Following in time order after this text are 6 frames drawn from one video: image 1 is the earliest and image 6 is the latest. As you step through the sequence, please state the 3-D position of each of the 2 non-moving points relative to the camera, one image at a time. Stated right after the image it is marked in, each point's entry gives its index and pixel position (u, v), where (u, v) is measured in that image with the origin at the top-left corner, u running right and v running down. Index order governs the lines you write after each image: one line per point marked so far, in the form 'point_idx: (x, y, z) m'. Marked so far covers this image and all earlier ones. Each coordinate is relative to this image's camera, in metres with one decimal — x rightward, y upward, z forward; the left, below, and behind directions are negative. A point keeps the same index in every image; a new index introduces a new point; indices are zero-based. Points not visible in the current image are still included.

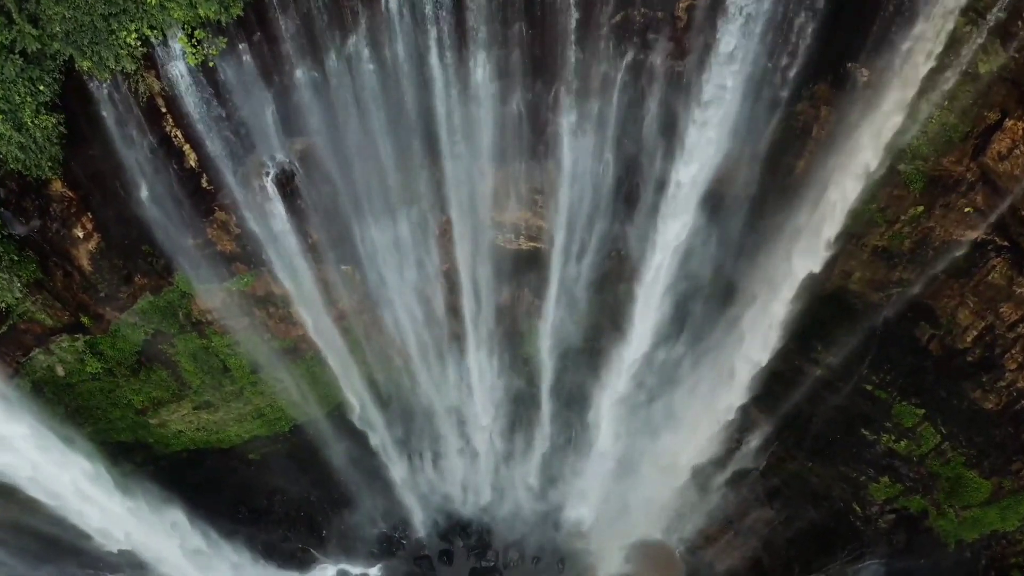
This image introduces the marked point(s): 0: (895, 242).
0: (+5.7, +0.7, +9.8) m
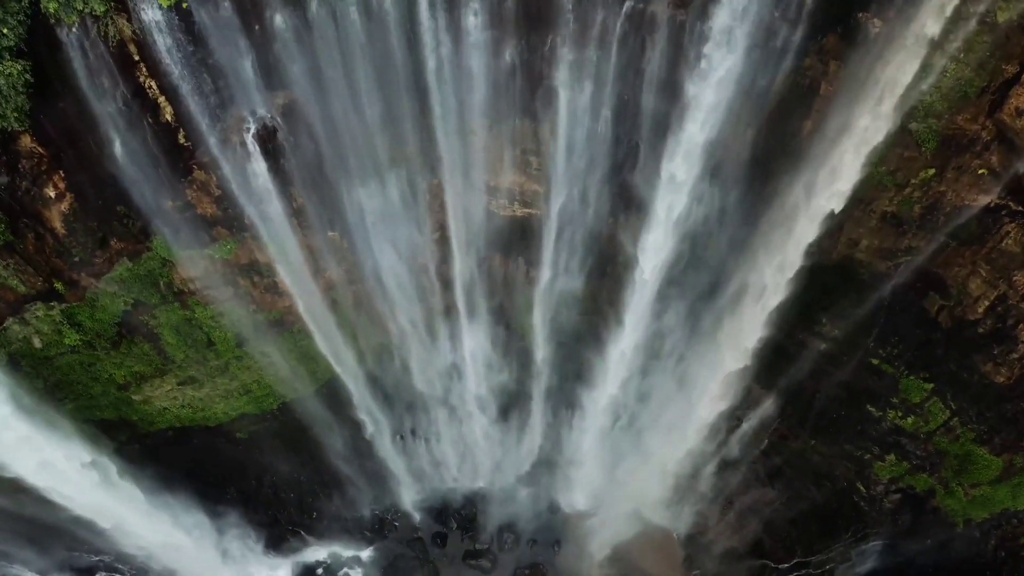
0: (+5.6, +1.1, +9.4) m
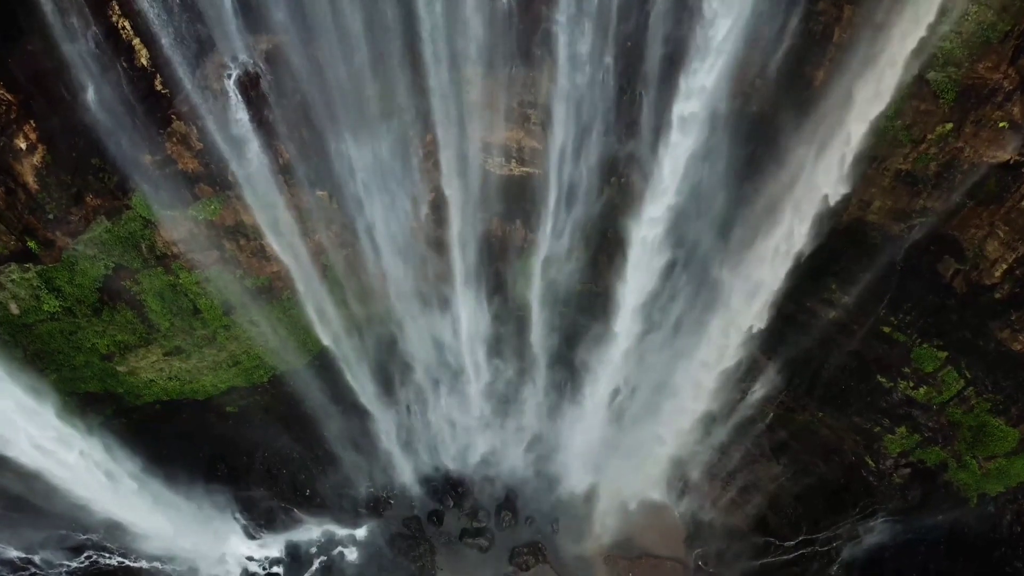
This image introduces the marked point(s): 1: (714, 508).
0: (+5.5, +1.7, +9.0) m
1: (+4.0, -4.3, +13.1) m
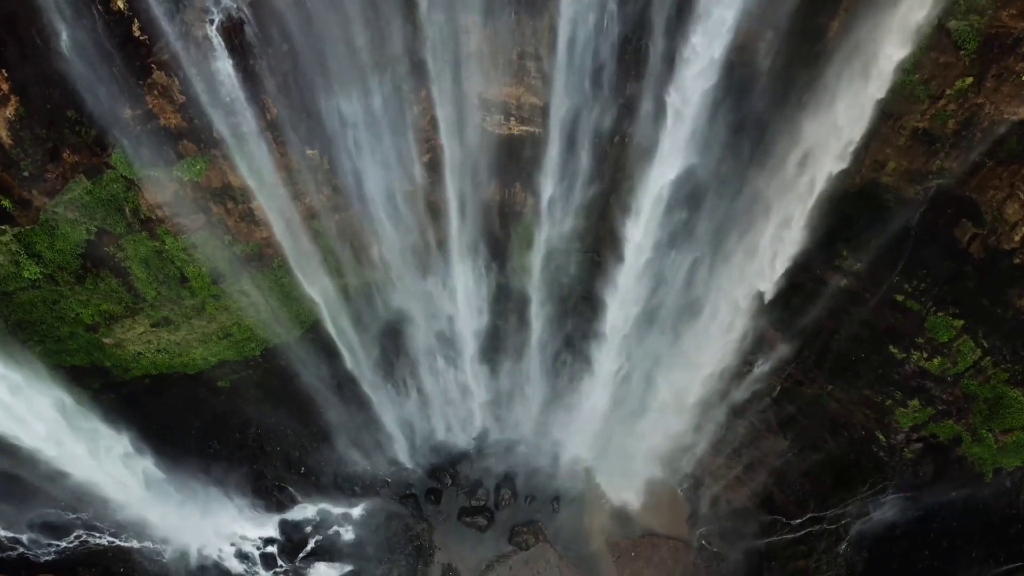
0: (+5.5, +2.2, +8.6) m
1: (+4.0, -3.8, +12.8) m
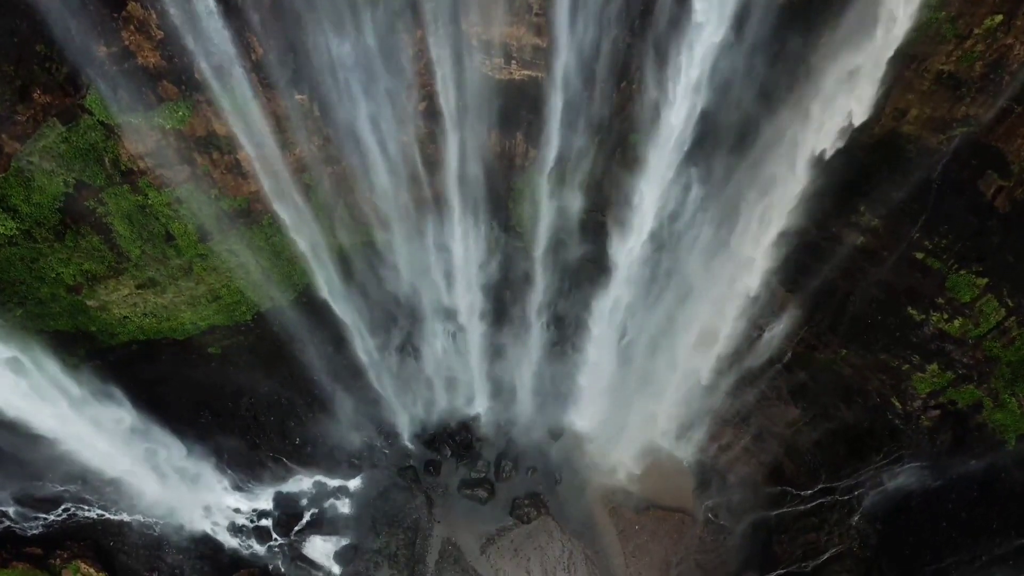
0: (+5.5, +2.8, +8.1) m
1: (+4.0, -3.1, +12.4) m
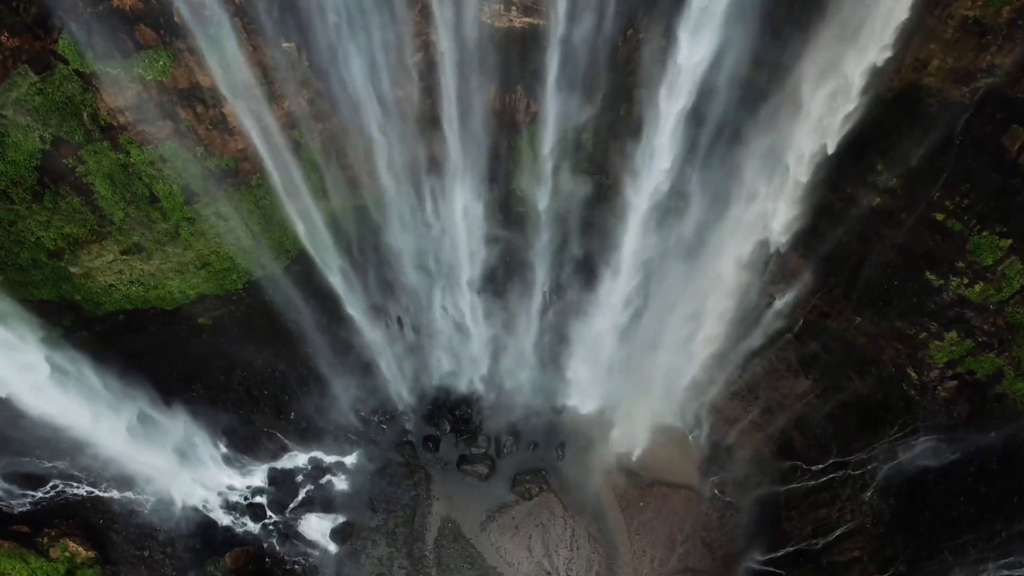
0: (+5.5, +3.3, +7.6) m
1: (+4.1, -2.5, +12.0) m
